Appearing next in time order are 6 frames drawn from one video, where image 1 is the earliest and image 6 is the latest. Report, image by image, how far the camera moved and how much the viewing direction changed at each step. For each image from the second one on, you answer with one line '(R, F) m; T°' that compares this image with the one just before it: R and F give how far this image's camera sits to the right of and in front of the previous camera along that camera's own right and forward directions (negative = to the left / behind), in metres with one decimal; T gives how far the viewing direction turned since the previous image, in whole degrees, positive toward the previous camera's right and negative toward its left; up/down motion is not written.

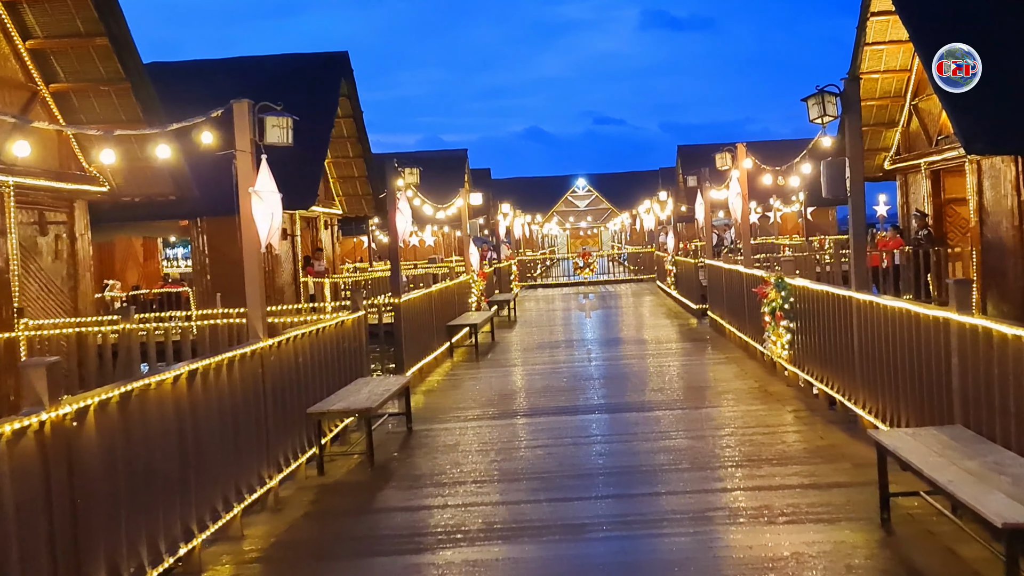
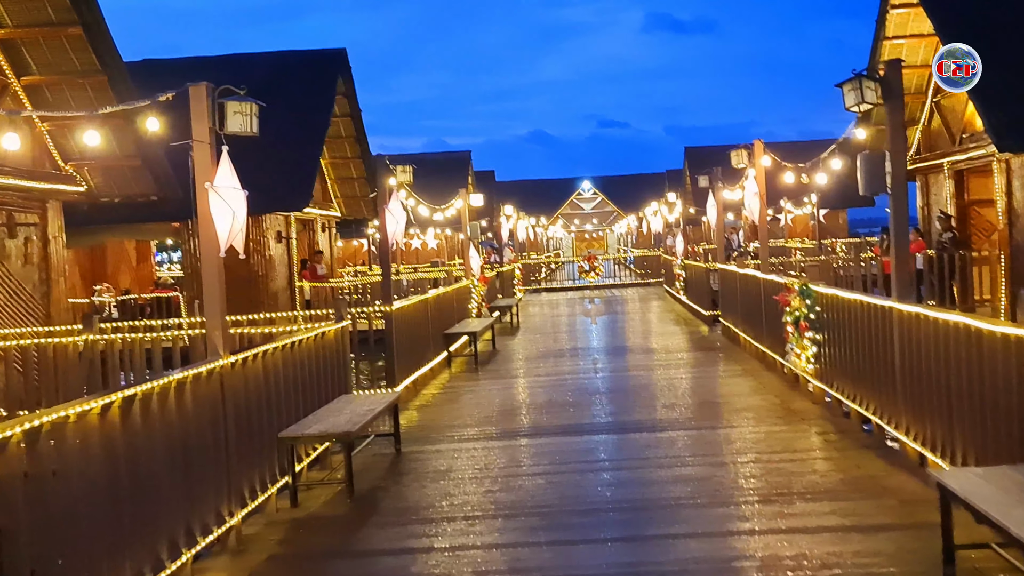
(0.0, +0.7) m; 0°
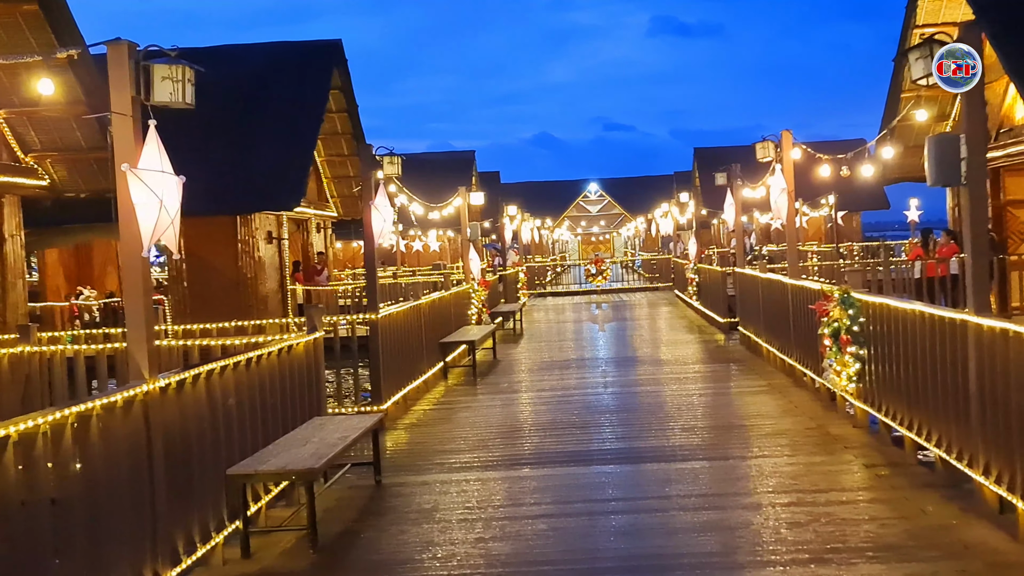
(0.0, +1.0) m; 0°
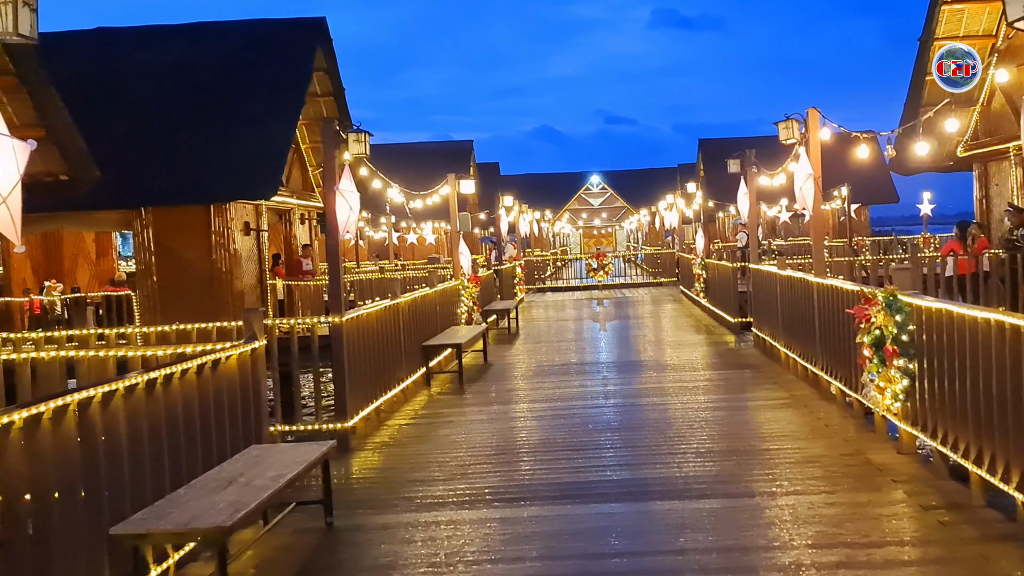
(+0.1, +1.1) m; 0°
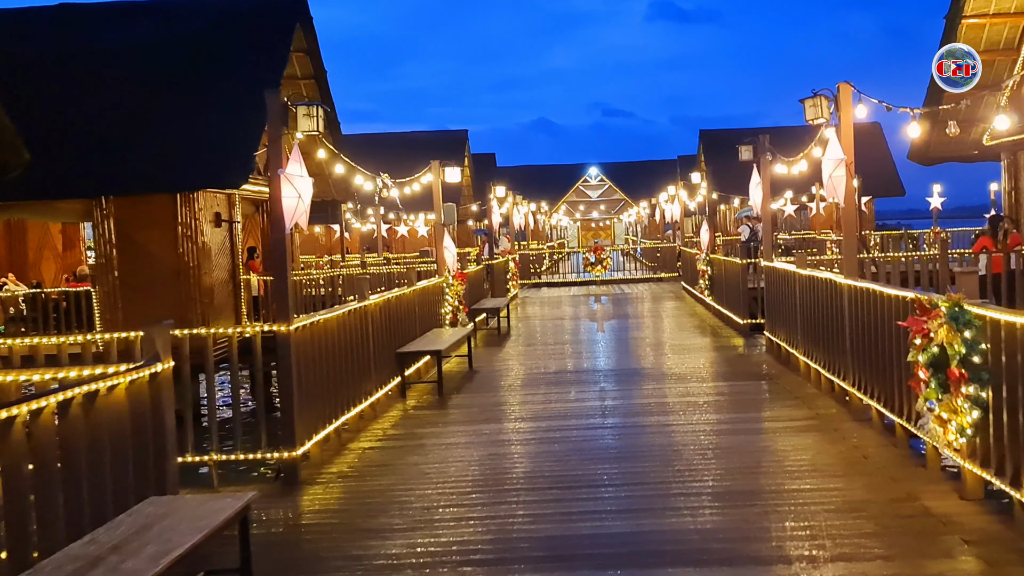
(+0.1, +1.1) m; 0°
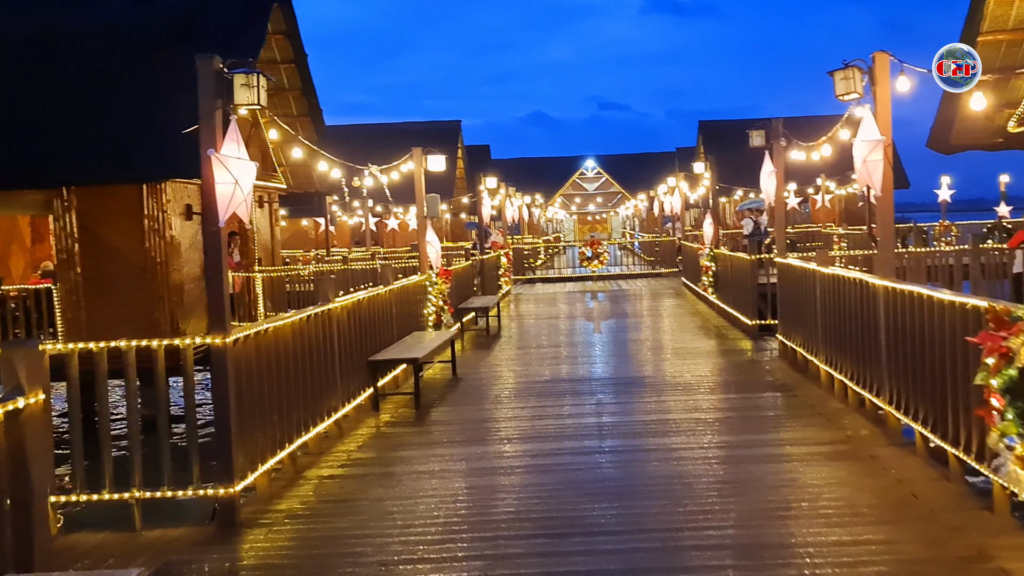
(+0.1, +1.0) m; 0°
